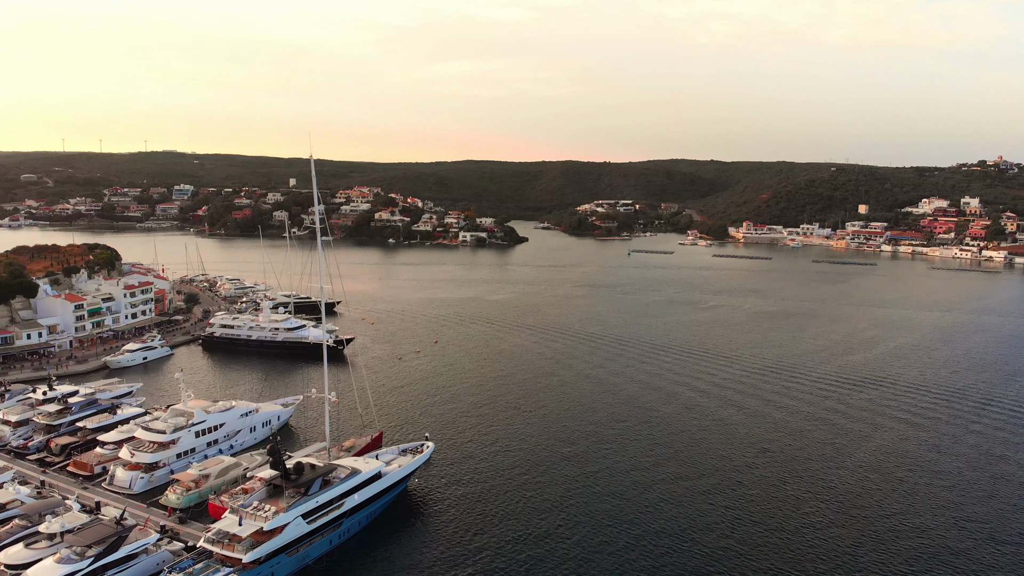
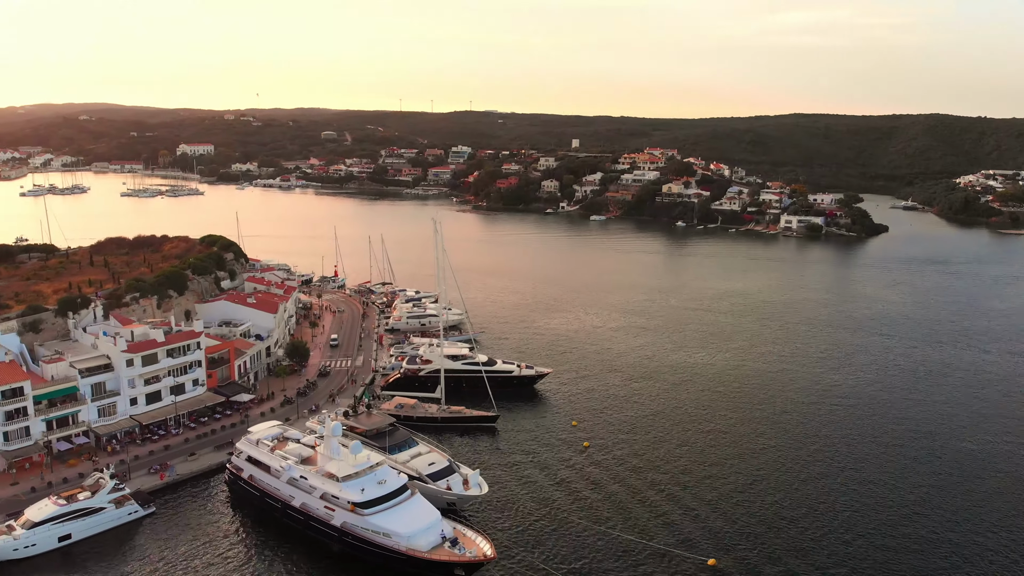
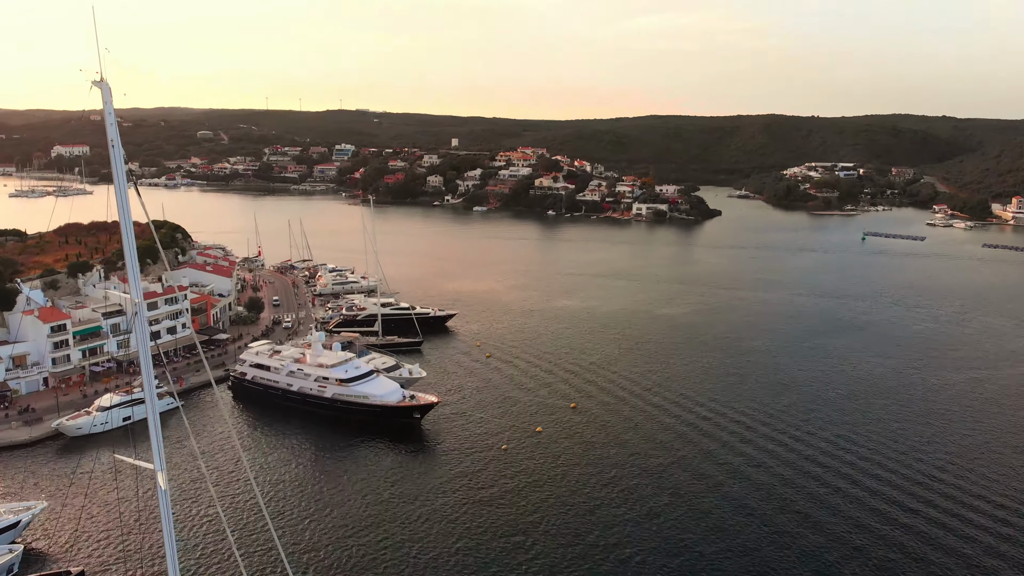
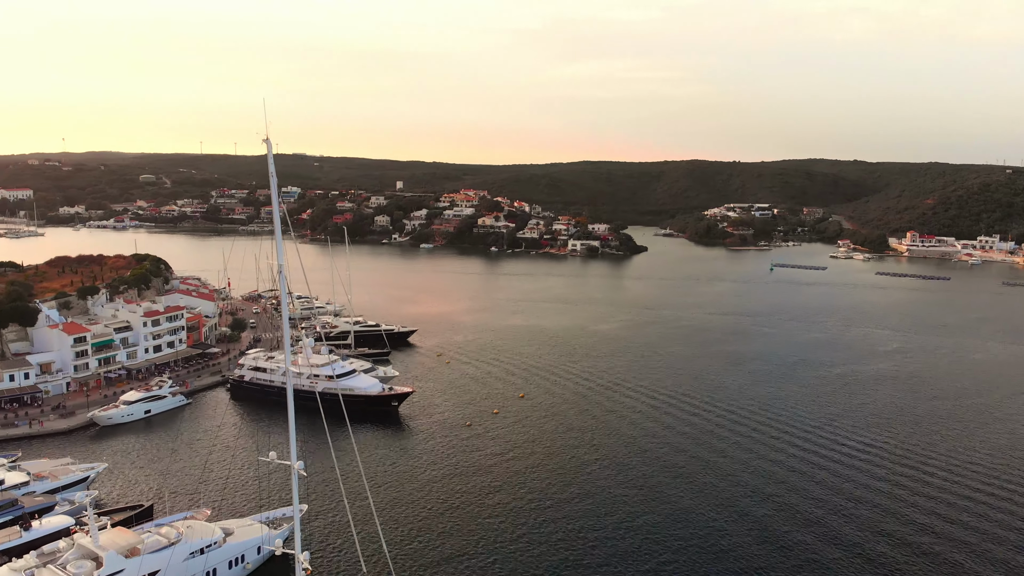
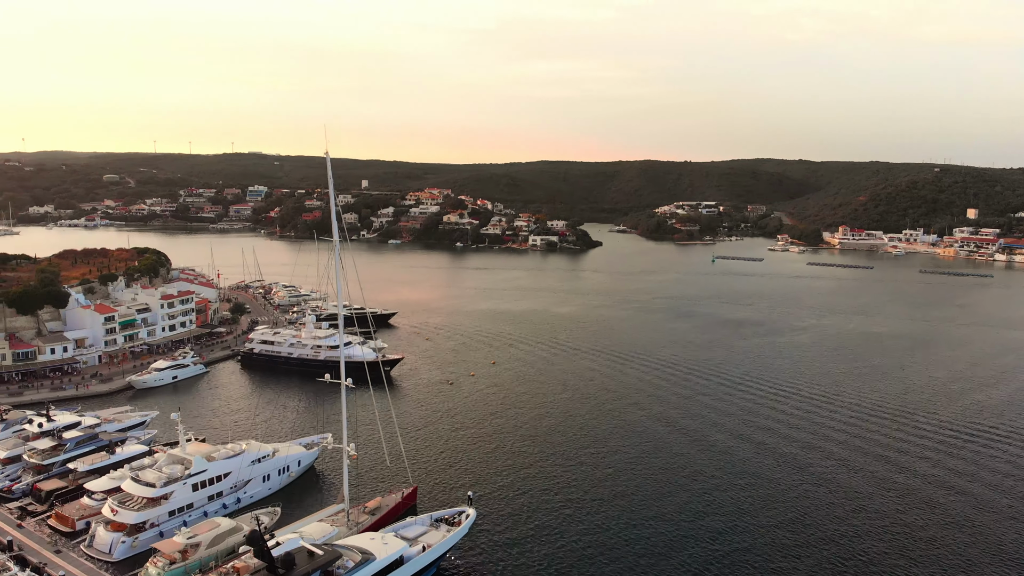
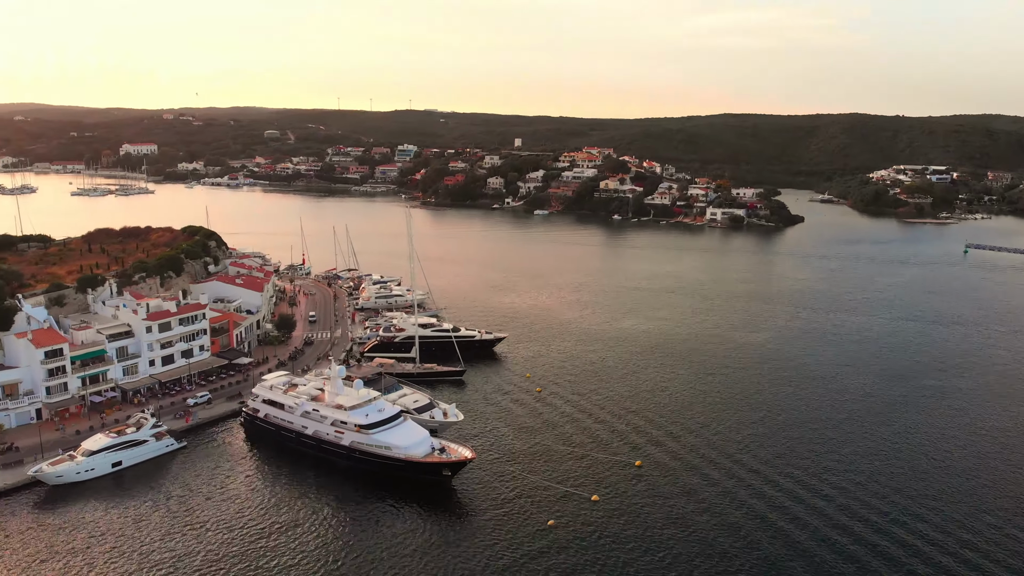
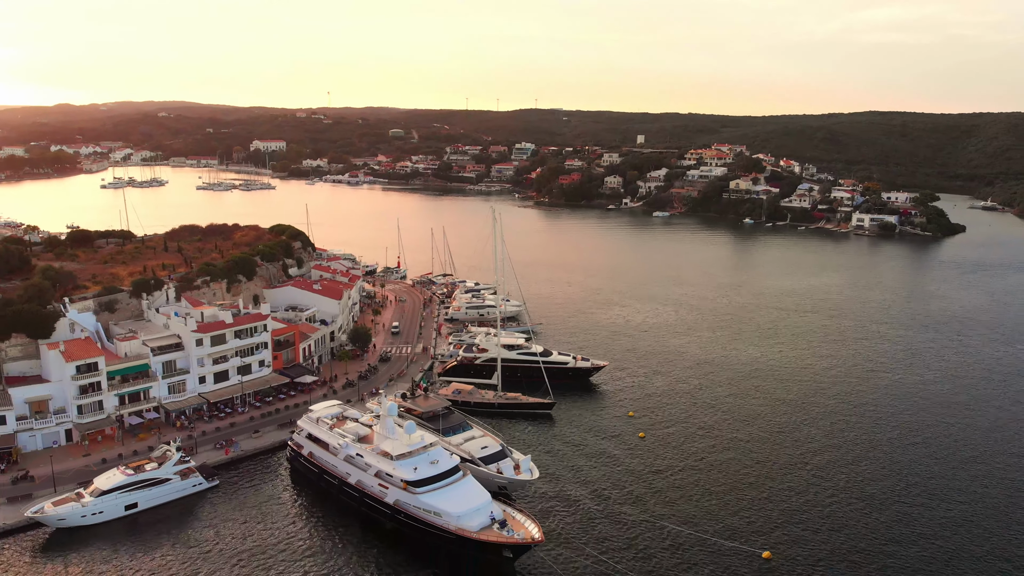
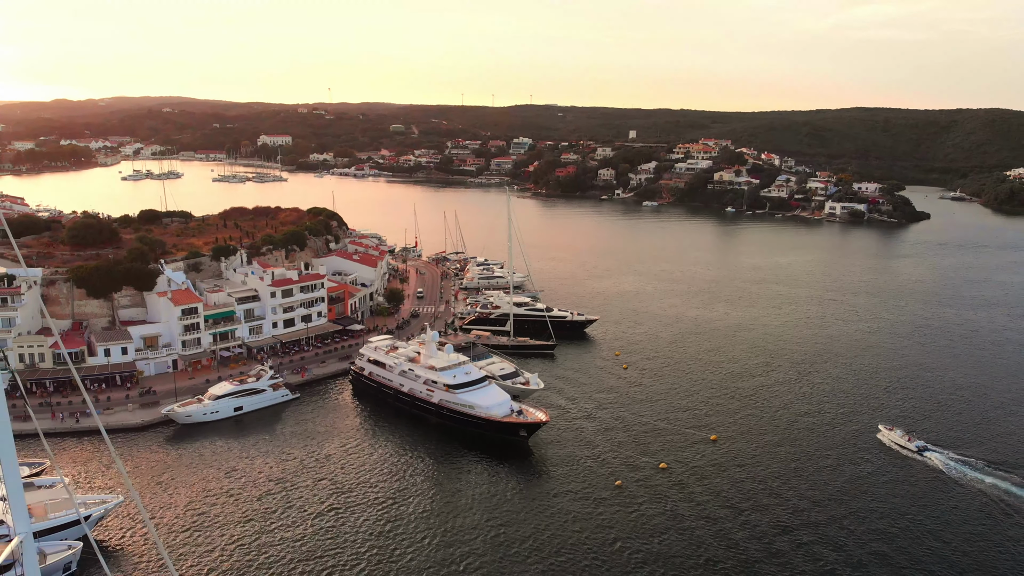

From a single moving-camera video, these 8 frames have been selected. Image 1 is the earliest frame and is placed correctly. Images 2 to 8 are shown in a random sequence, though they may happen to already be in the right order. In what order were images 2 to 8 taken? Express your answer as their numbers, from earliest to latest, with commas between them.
5, 4, 3, 6, 2, 7, 8
